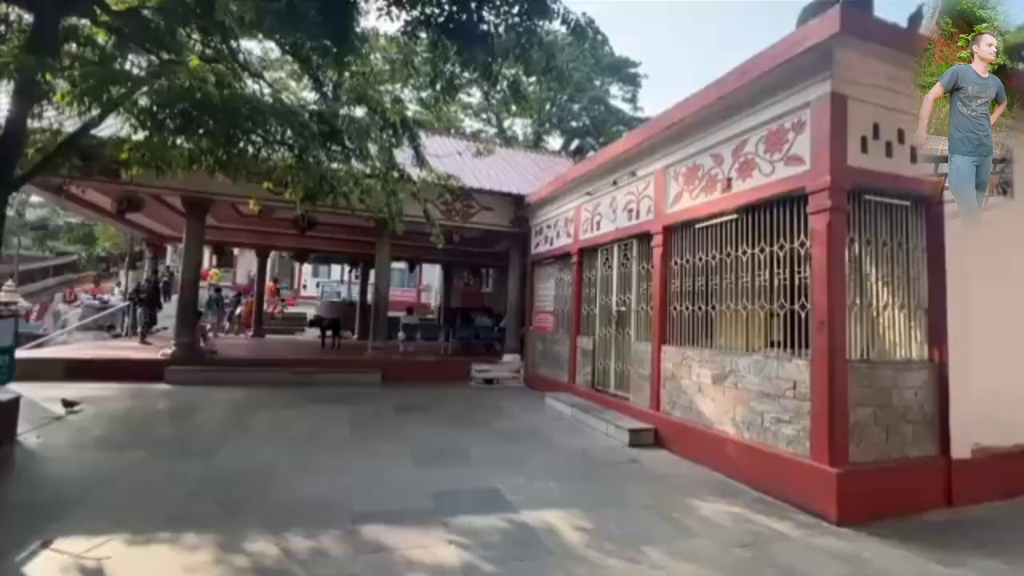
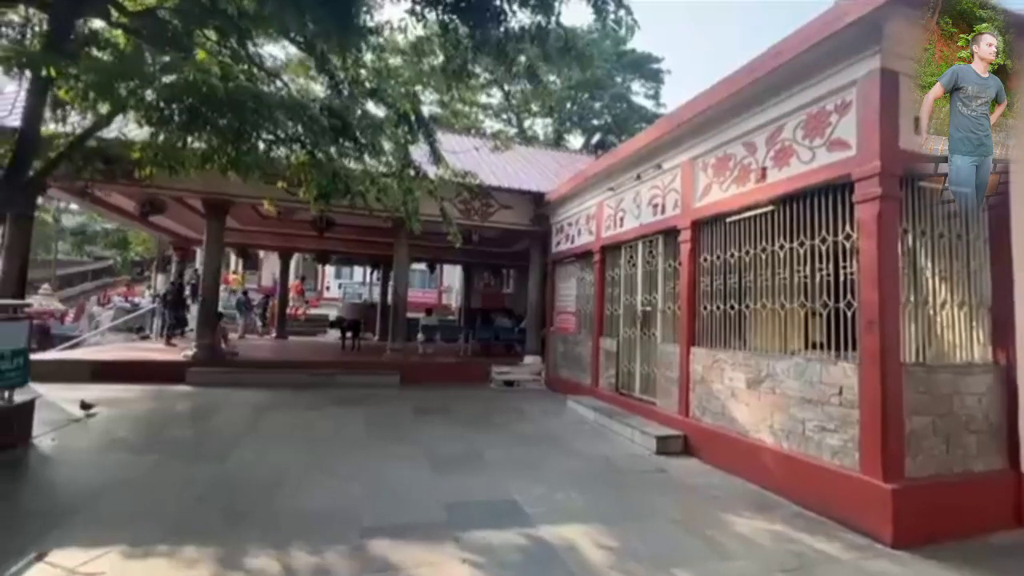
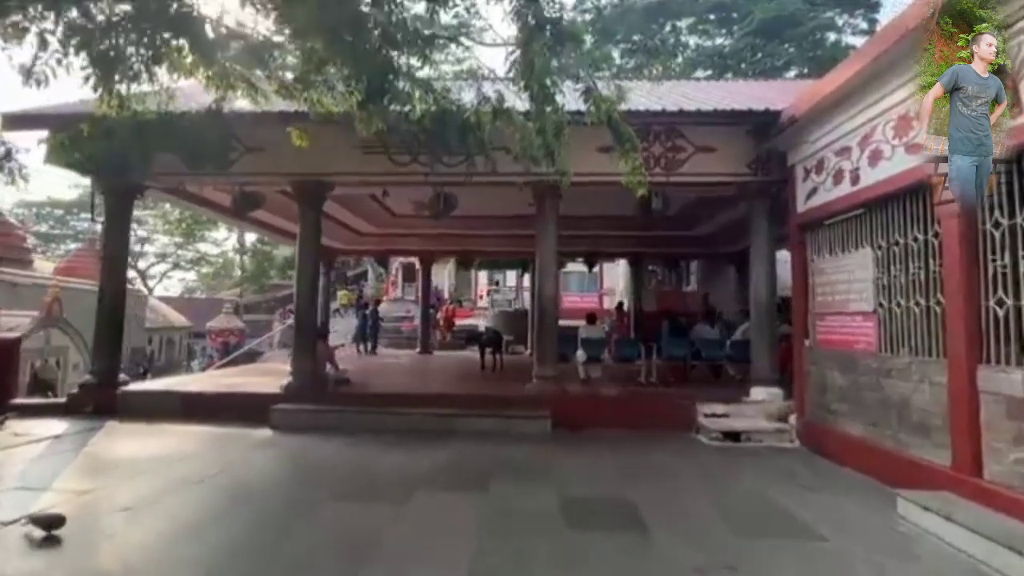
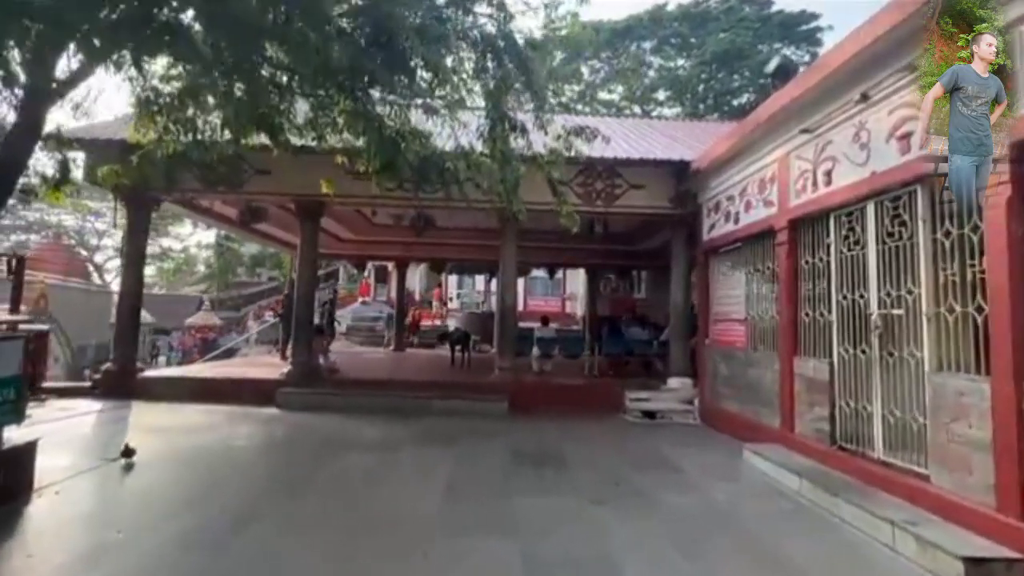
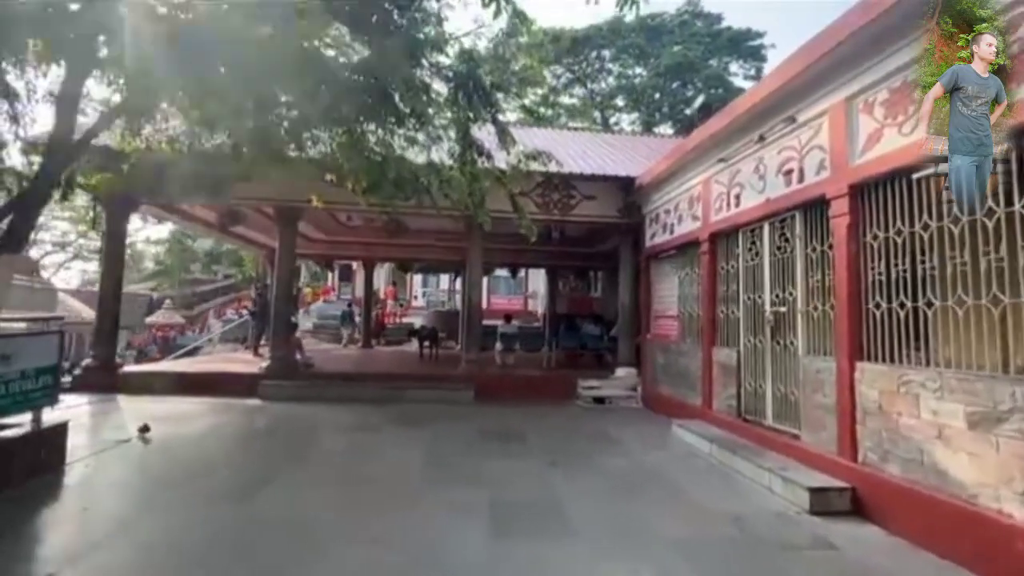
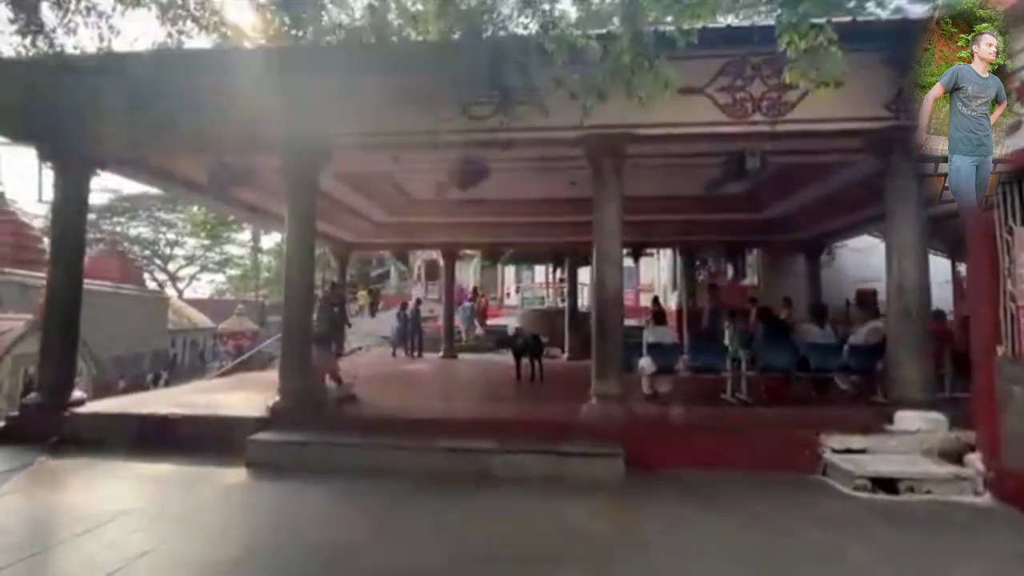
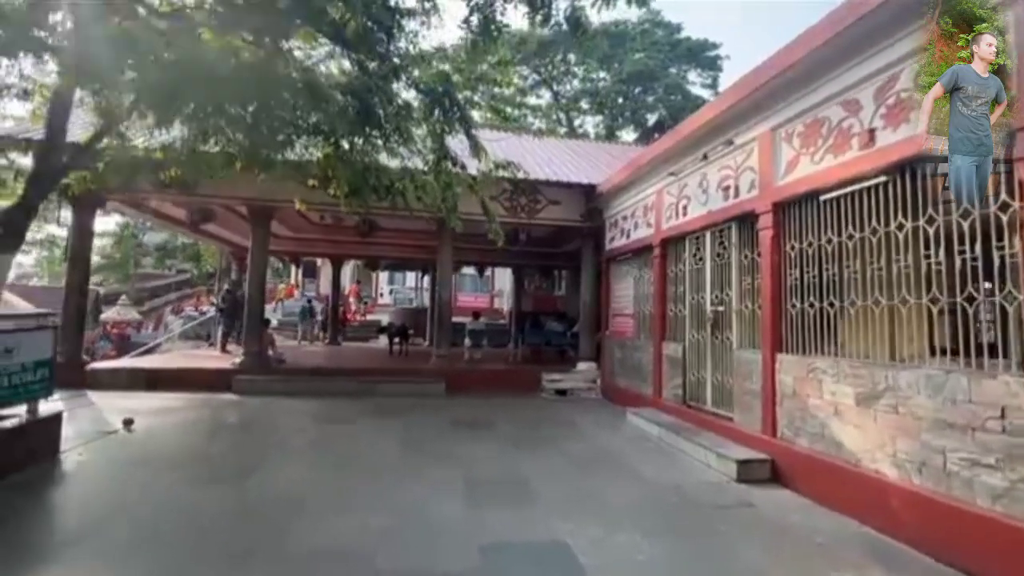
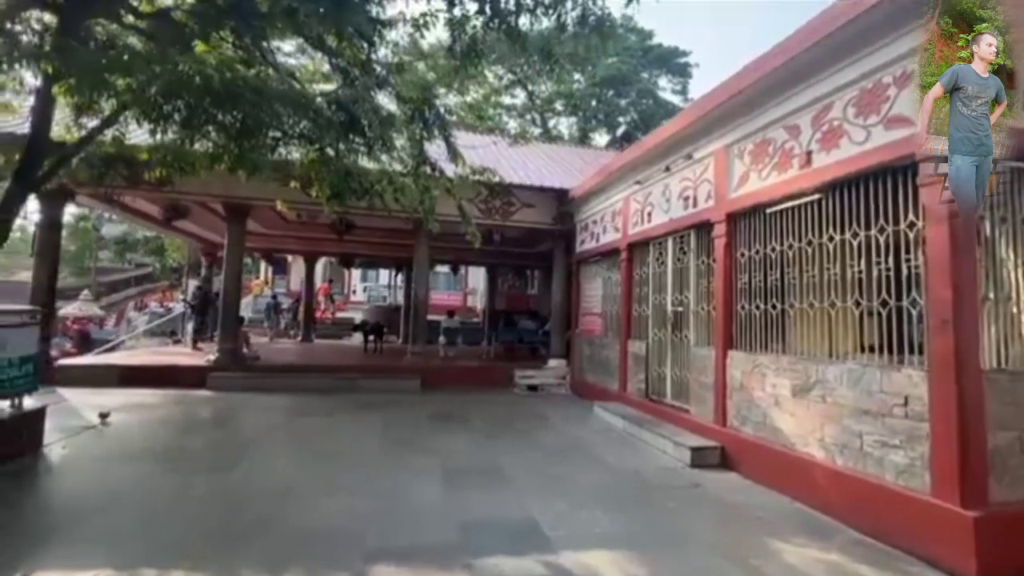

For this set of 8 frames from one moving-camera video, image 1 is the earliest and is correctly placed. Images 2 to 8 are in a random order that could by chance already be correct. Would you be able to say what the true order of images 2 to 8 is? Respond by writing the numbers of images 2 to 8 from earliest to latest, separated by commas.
2, 8, 7, 5, 4, 3, 6
